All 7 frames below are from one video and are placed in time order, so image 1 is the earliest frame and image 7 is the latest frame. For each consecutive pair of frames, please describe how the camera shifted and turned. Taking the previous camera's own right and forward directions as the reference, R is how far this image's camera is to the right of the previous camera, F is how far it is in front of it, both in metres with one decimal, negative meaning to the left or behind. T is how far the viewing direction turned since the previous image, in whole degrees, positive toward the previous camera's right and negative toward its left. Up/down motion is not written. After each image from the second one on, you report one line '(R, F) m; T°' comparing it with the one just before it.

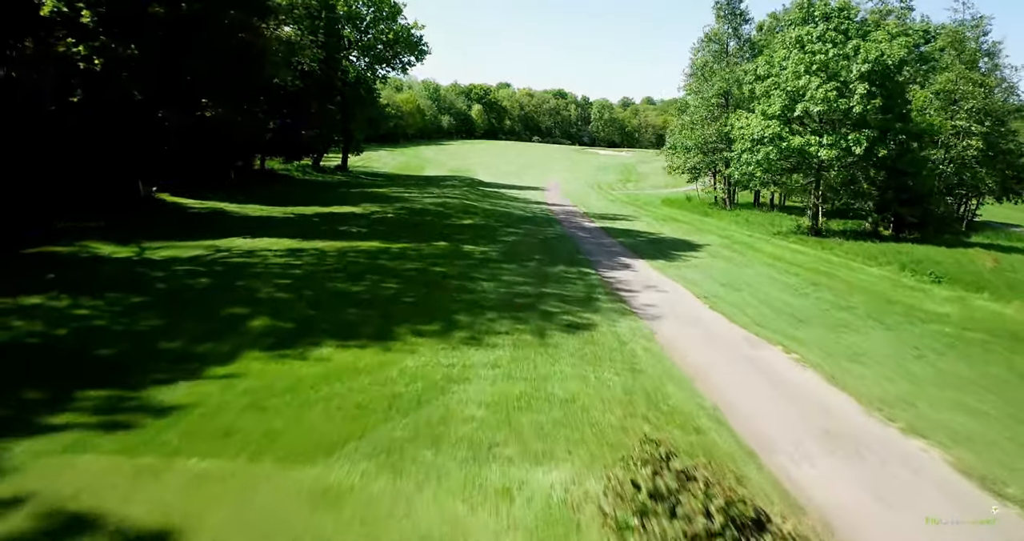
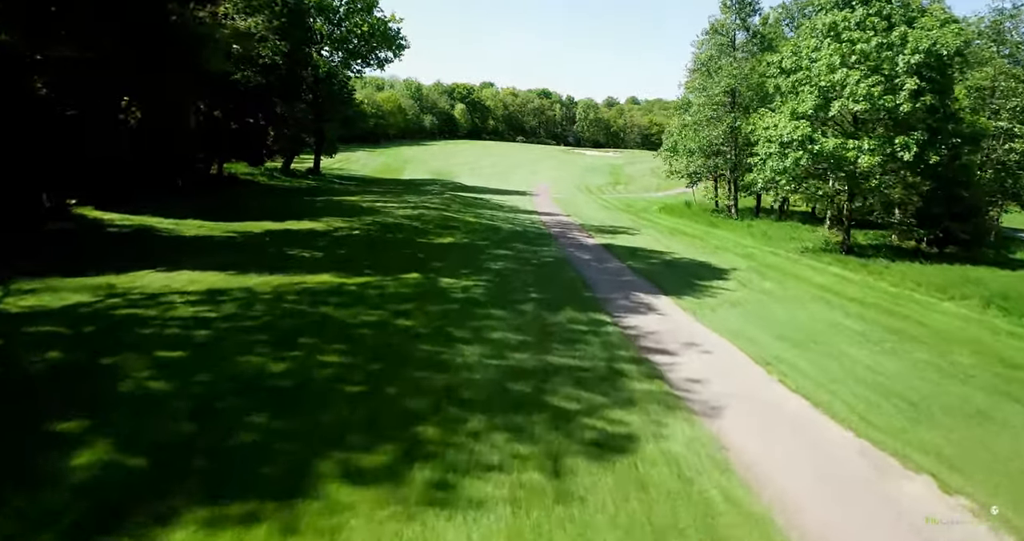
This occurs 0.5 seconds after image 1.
(-0.1, +2.9) m; +1°
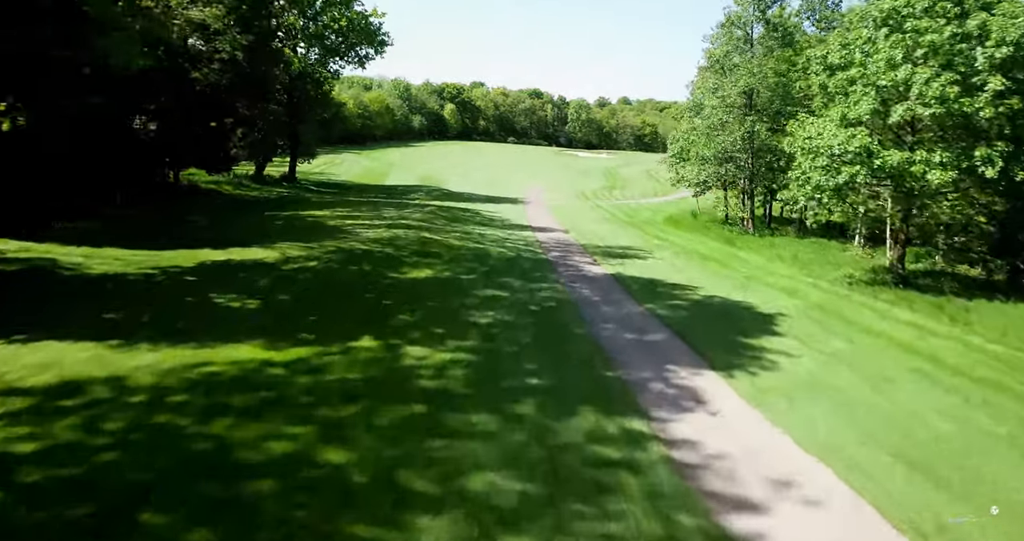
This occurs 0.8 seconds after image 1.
(0.0, +3.0) m; +1°
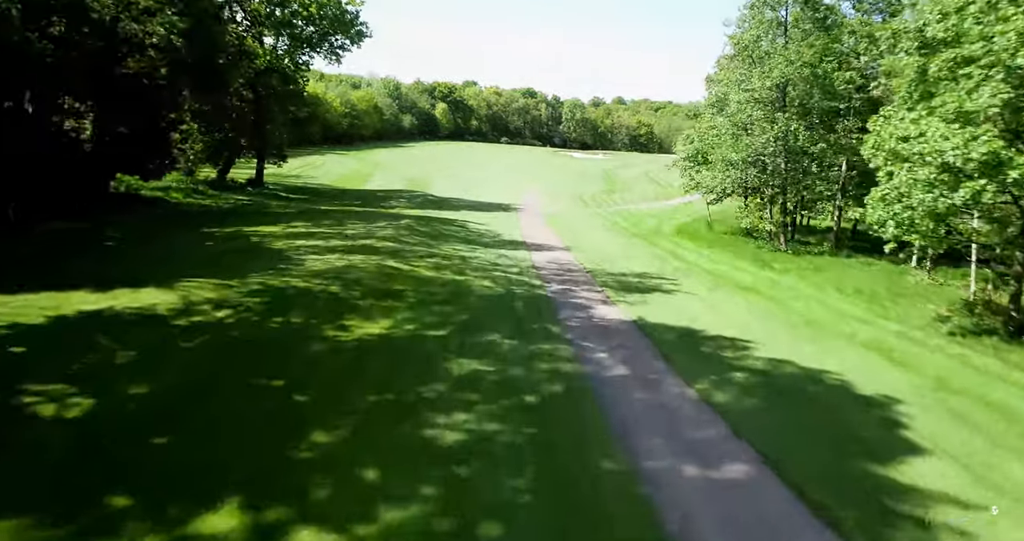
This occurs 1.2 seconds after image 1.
(+0.1, +3.8) m; +1°
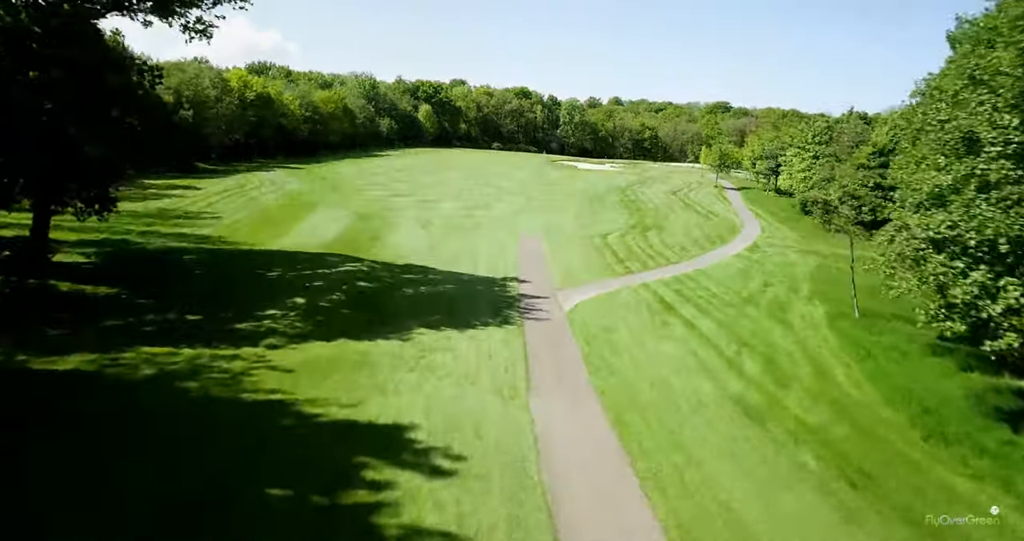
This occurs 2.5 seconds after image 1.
(-0.2, +16.5) m; +1°
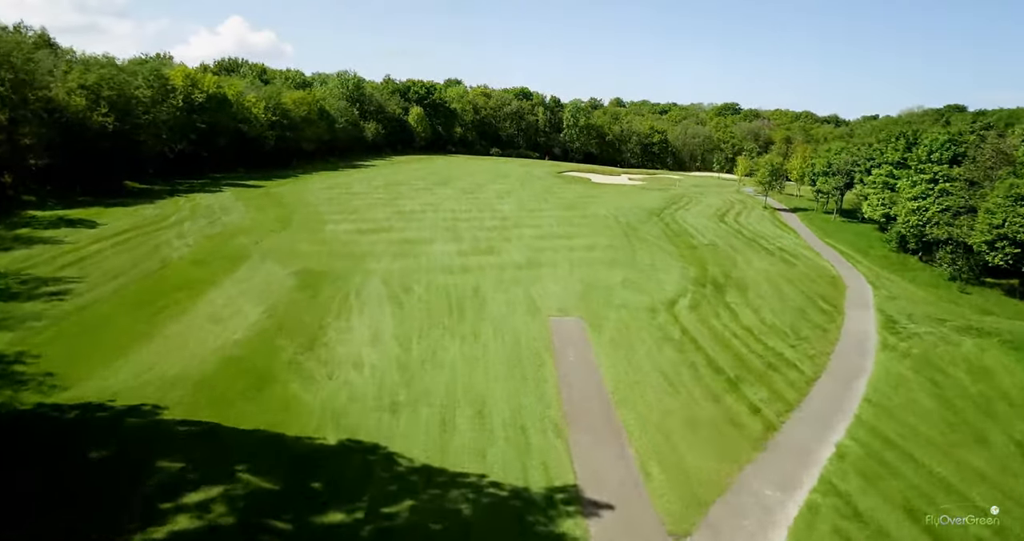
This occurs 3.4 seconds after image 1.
(-0.9, +13.1) m; 0°
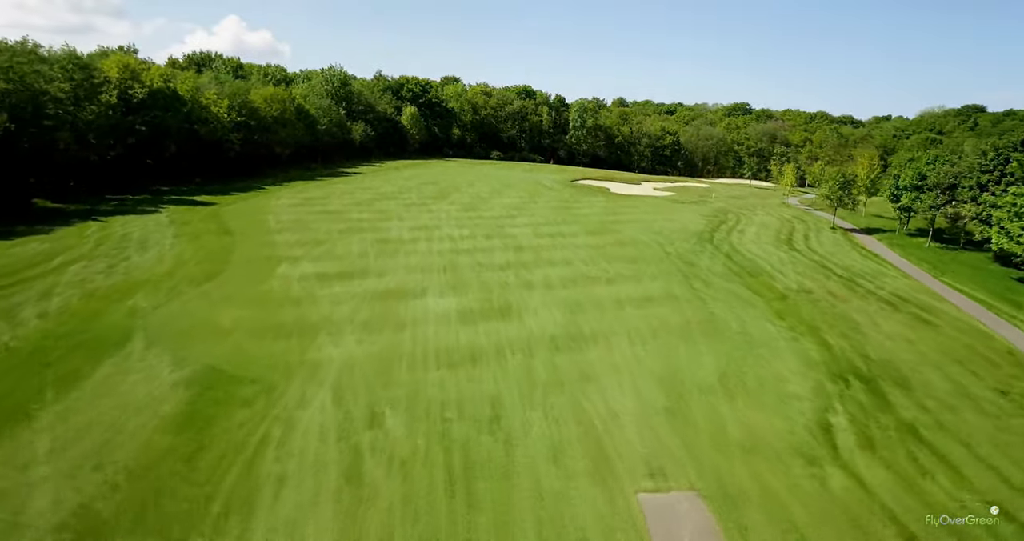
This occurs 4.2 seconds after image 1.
(-1.1, +11.2) m; 0°
